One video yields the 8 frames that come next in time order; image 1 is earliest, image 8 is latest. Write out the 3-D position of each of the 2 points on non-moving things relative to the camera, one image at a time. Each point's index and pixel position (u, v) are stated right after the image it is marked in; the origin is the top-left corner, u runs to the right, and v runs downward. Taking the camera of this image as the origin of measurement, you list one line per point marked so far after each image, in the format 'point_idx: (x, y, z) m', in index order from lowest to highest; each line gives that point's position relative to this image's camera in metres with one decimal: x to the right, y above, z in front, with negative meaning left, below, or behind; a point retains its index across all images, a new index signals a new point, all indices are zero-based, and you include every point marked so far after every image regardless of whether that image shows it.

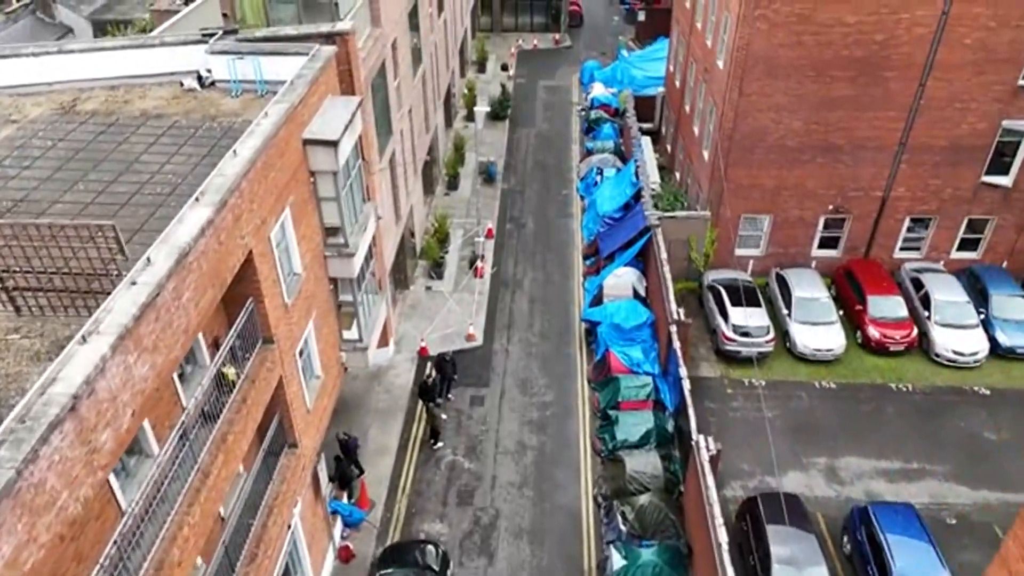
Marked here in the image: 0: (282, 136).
0: (-6.1, +4.0, +13.9) m
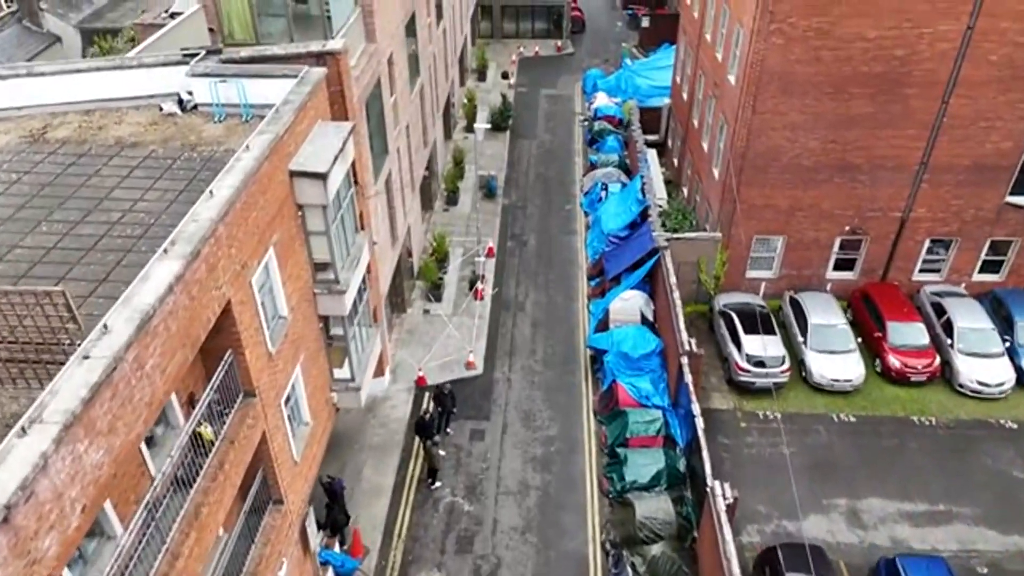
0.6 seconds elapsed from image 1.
0: (-6.0, +2.9, +12.7) m
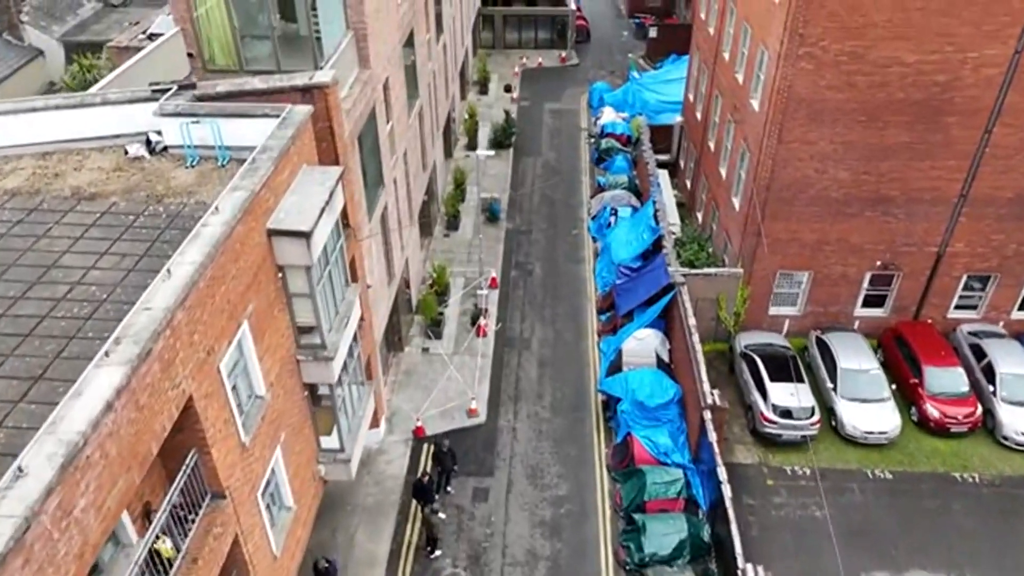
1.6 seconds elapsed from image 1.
0: (-5.8, +1.1, +11.0) m
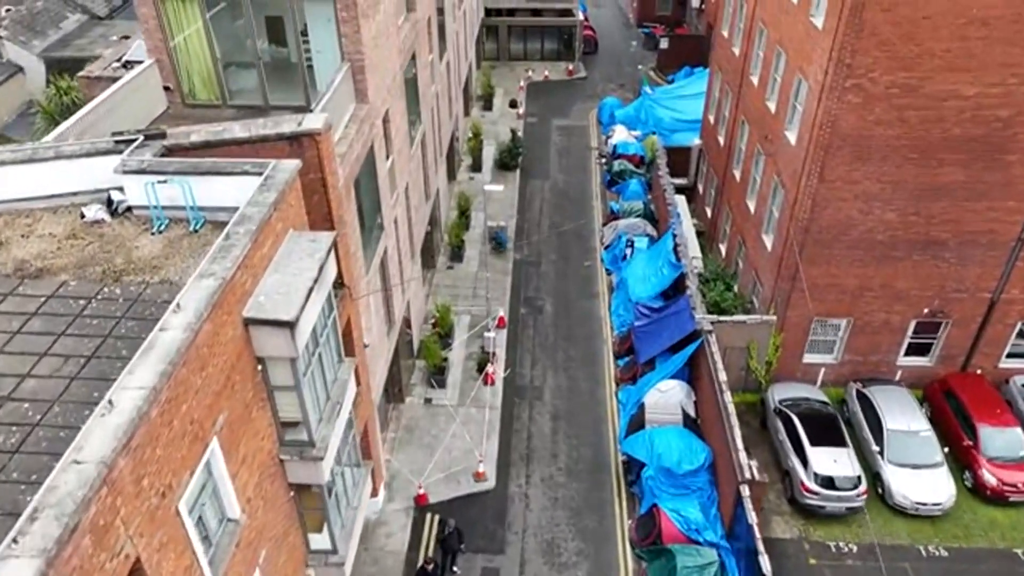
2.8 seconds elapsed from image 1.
0: (-5.3, -0.8, +9.0) m
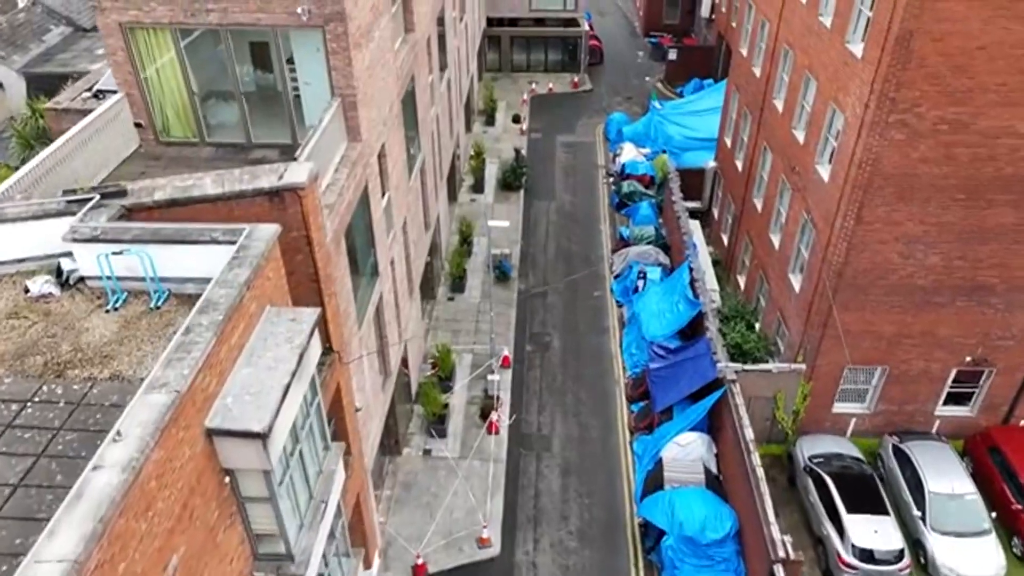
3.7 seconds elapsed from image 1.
0: (-5.1, -2.5, +7.4) m
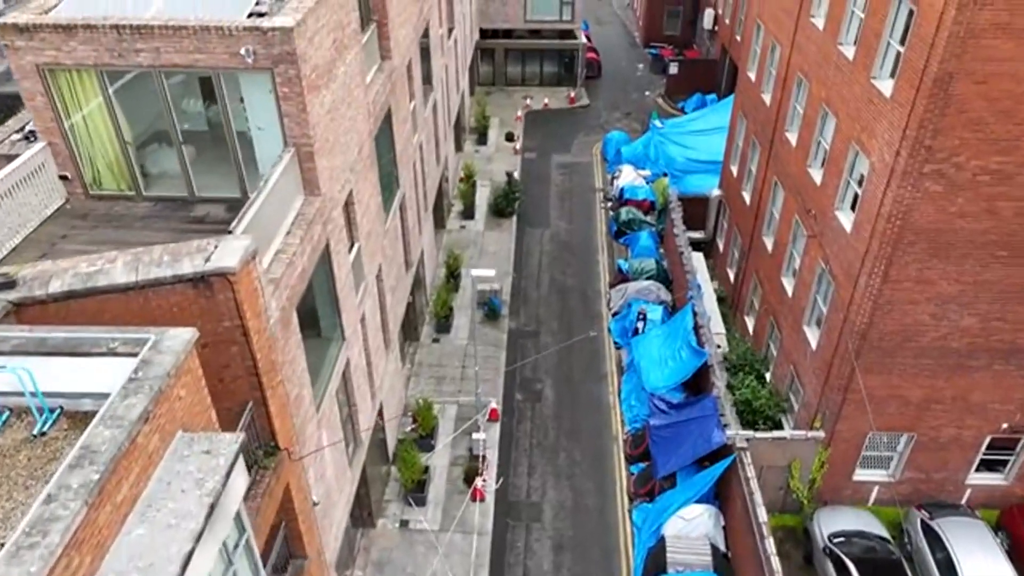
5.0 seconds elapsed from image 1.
0: (-5.6, -4.5, +5.4) m
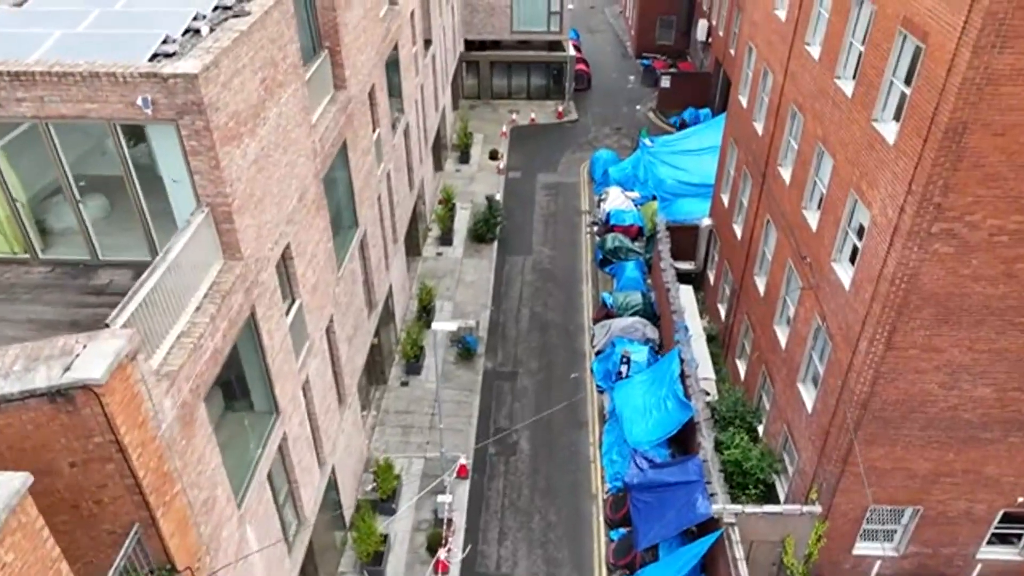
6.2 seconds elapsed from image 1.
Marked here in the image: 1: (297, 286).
0: (-6.7, -6.3, +3.7) m
1: (-6.1, +0.1, +14.6) m
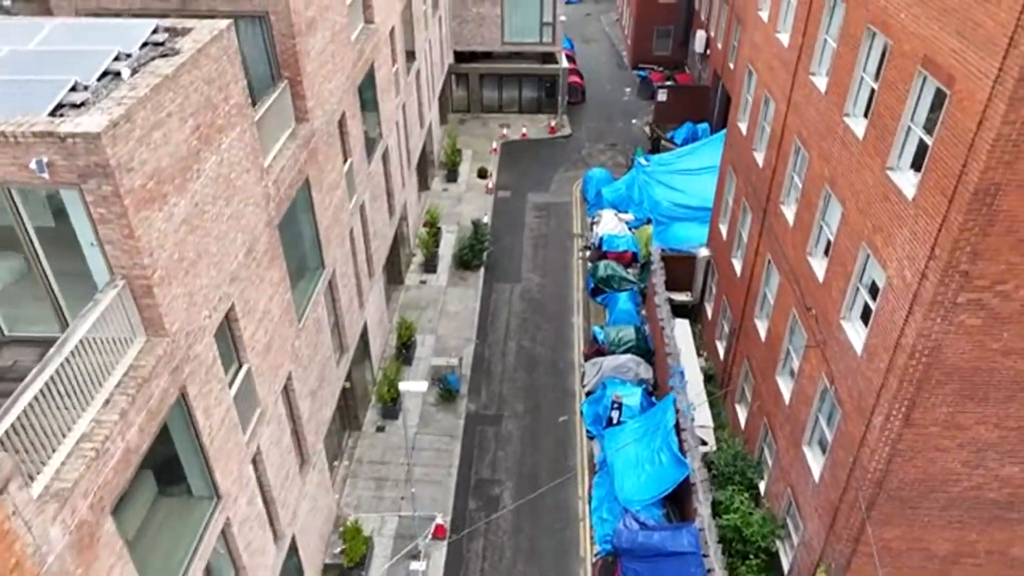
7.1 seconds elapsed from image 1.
0: (-7.4, -7.8, +2.2) m
1: (-6.8, -1.5, +13.1) m
